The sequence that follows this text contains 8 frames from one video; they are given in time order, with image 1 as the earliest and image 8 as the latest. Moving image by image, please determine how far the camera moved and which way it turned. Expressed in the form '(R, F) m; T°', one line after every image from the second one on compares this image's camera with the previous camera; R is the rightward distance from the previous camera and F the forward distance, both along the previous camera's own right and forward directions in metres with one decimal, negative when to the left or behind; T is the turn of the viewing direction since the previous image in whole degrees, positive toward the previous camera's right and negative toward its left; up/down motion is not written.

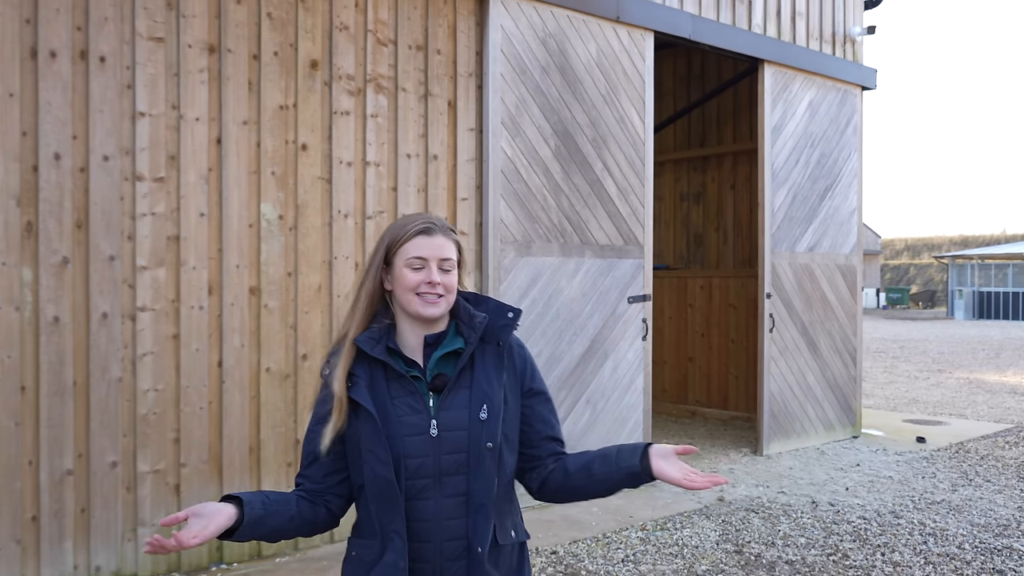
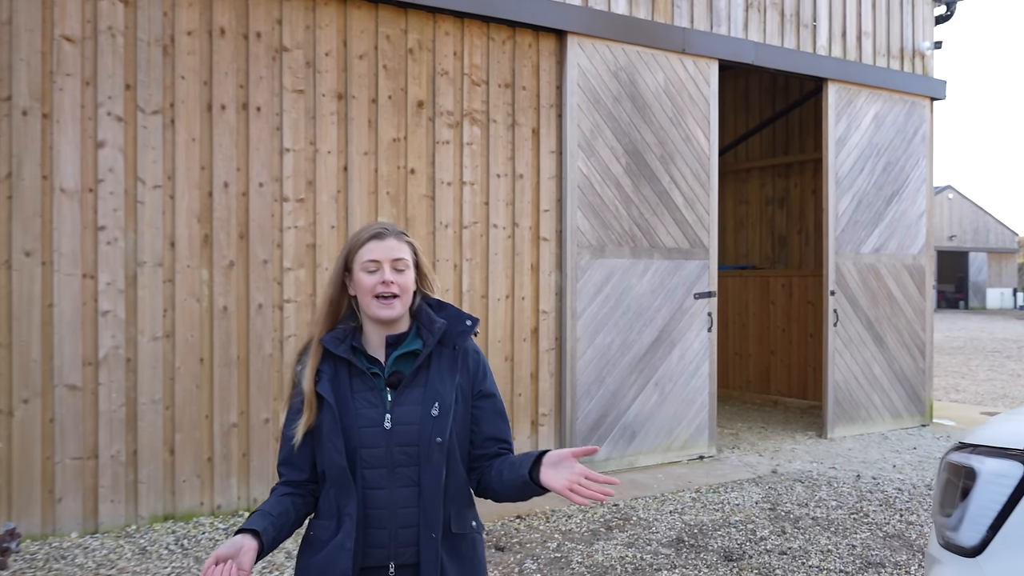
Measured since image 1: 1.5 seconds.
(+0.3, -0.9) m; -8°
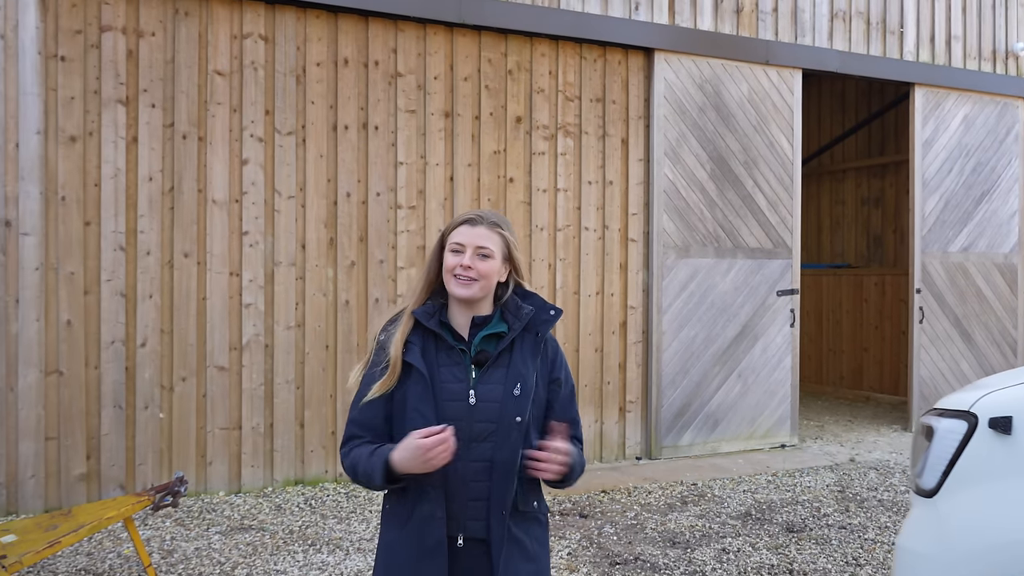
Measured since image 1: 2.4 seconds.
(+0.1, -0.5) m; -7°
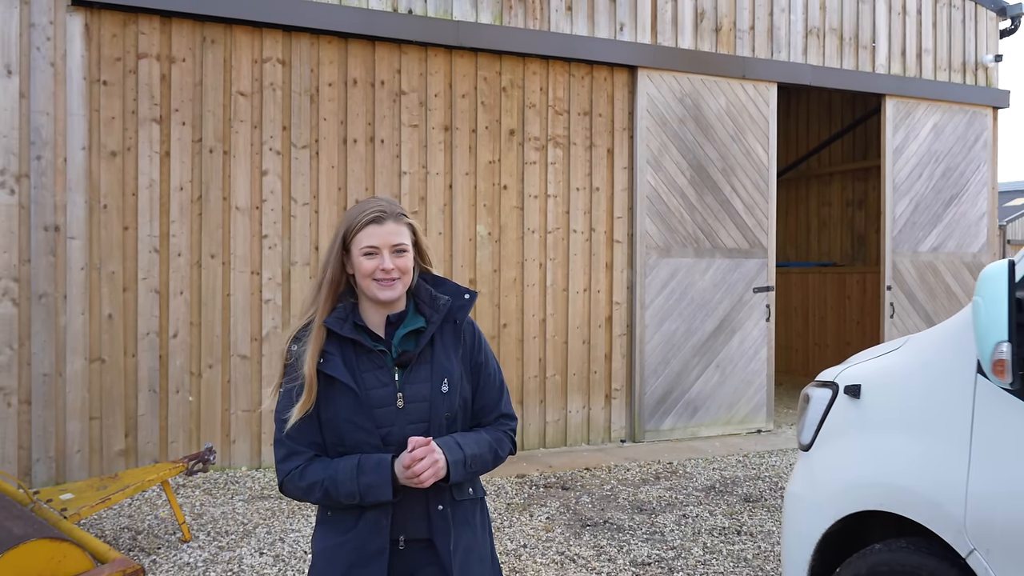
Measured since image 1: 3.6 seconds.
(+0.2, -0.6) m; -1°
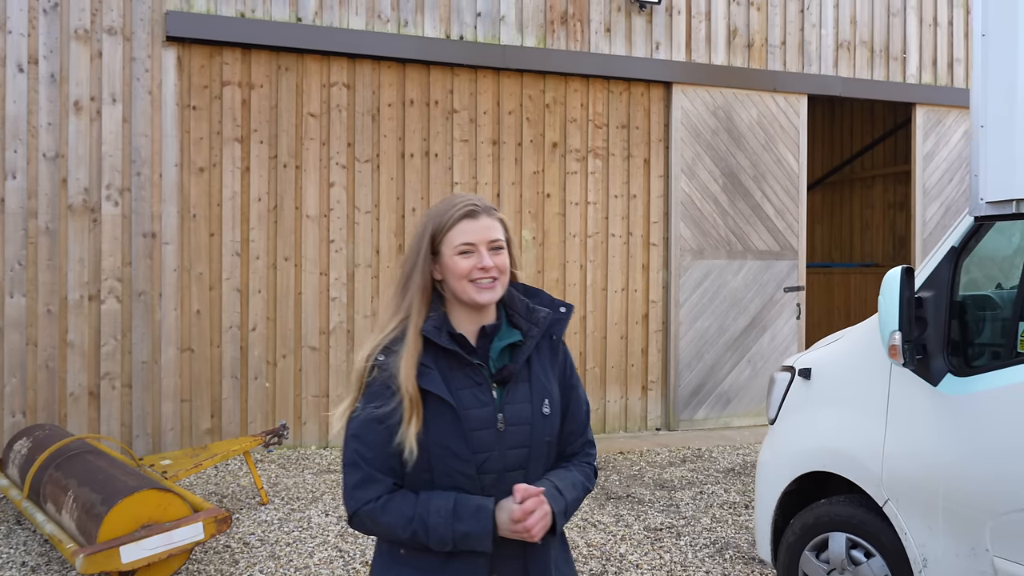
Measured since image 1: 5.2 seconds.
(+0.2, -0.6) m; -4°
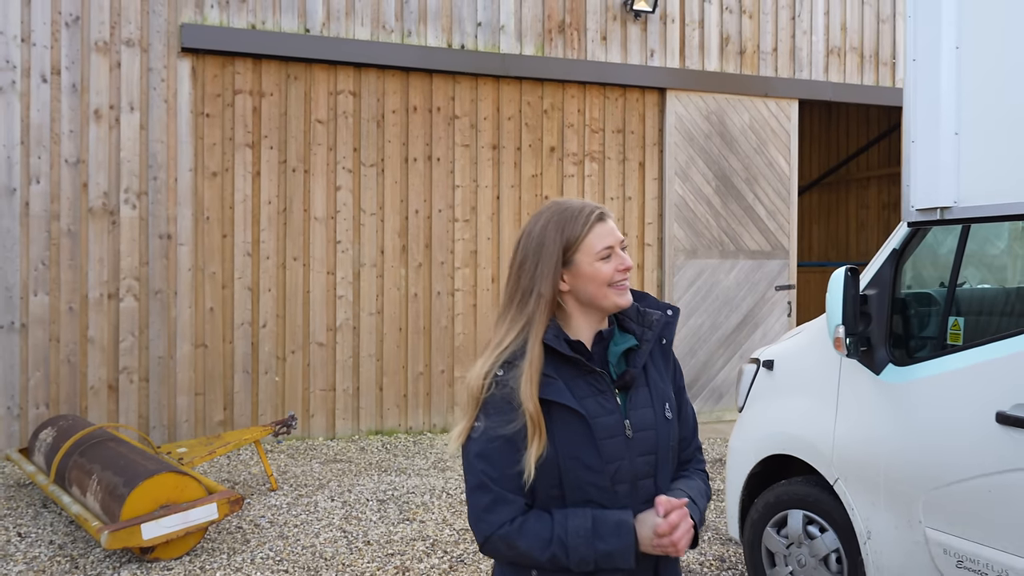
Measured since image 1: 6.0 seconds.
(+0.1, -0.3) m; -1°
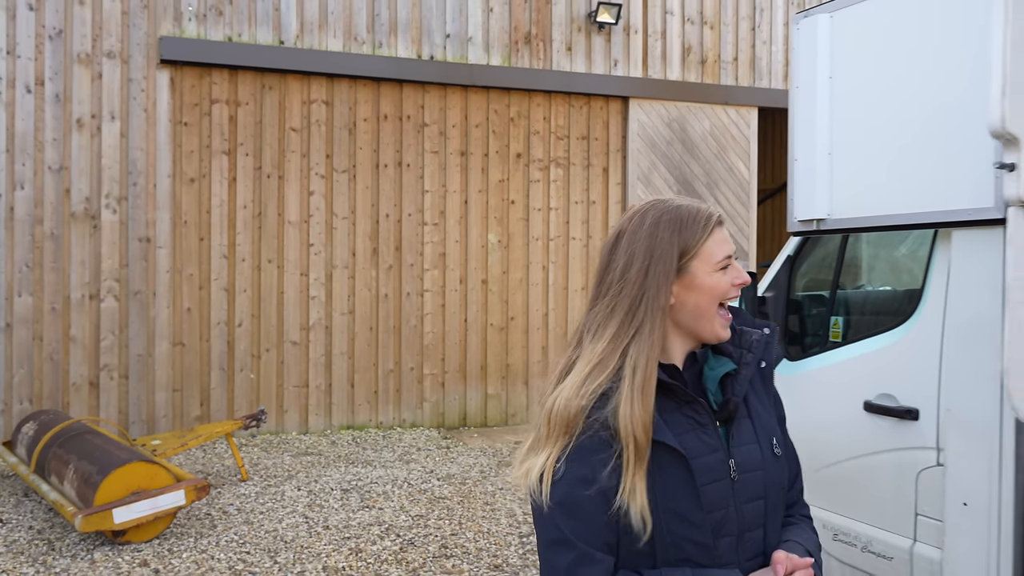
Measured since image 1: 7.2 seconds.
(+0.2, -0.3) m; 0°
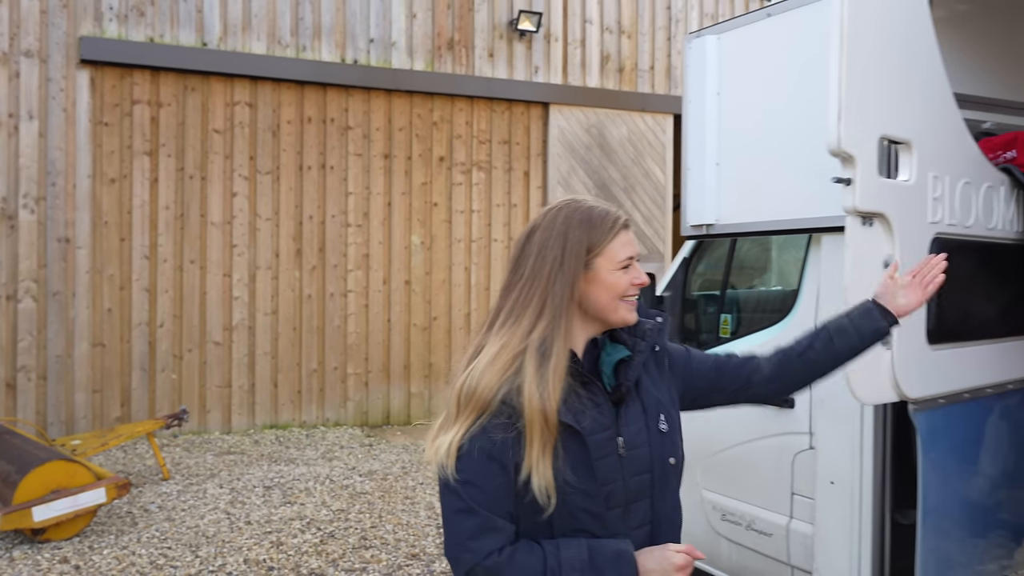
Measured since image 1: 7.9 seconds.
(+0.1, -0.2) m; +4°
